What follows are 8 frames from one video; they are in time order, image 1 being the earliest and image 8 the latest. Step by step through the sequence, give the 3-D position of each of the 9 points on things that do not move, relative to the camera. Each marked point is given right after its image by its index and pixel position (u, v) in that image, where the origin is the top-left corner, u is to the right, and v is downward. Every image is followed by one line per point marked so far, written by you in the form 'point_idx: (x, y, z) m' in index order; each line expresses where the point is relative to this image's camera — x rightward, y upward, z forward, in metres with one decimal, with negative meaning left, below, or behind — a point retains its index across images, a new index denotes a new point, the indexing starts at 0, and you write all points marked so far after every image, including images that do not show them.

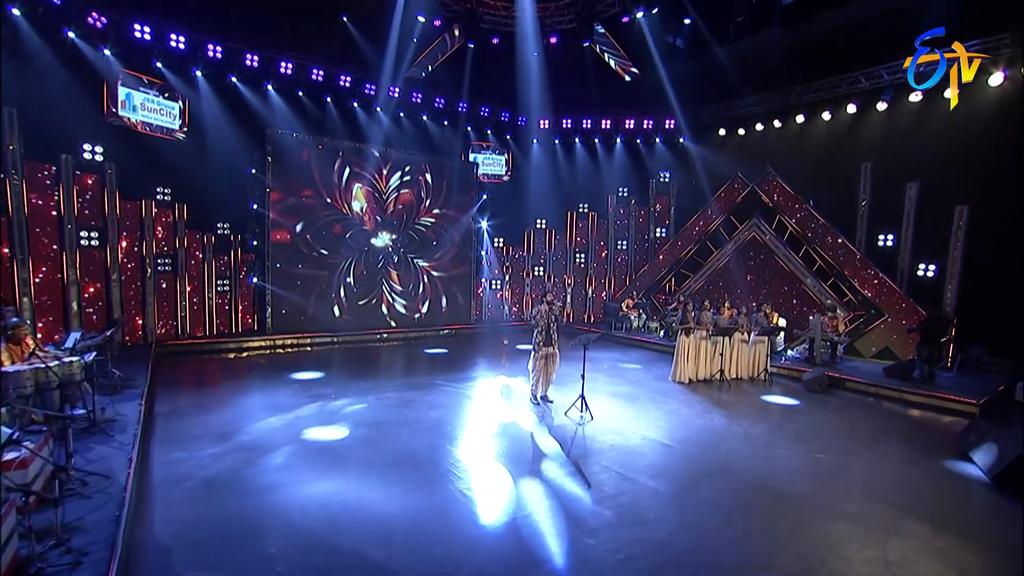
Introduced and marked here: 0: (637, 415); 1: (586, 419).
0: (+1.7, -1.7, +9.5) m
1: (+1.0, -1.7, +9.5) m
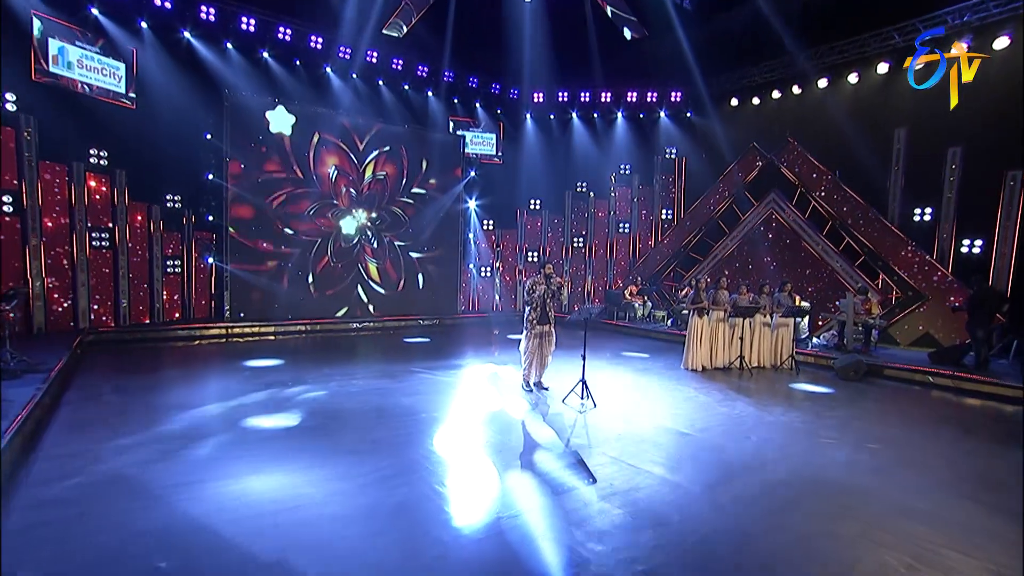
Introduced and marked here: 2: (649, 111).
0: (+1.6, -1.4, +8.1) m
1: (+0.9, -1.4, +8.1) m
2: (+2.5, +3.3, +13.0) m
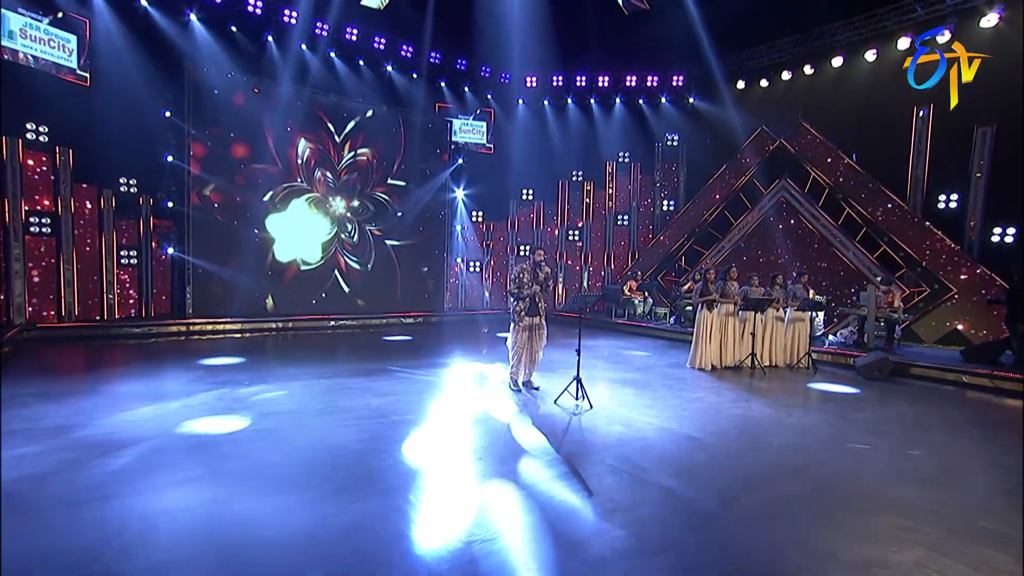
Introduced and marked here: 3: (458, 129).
0: (+1.4, -1.2, +7.2) m
1: (+0.7, -1.2, +7.1) m
2: (+2.4, +3.3, +12.2) m
3: (-0.9, +2.7, +12.2) m
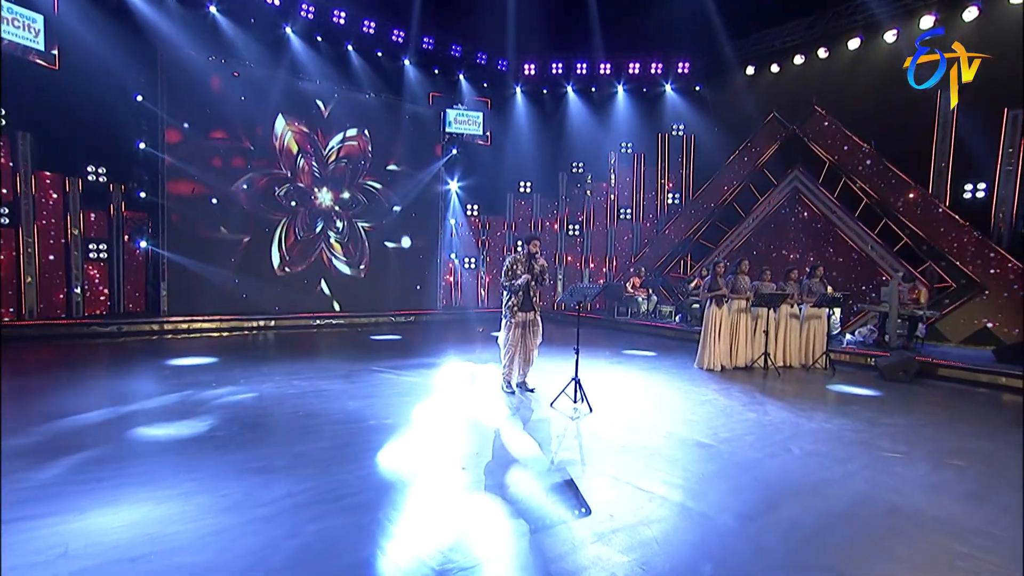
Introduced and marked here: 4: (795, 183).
0: (+1.3, -1.2, +6.6) m
1: (+0.6, -1.2, +6.5) m
2: (+2.3, +3.4, +11.6) m
3: (-1.0, +2.8, +11.6) m
4: (+4.1, +1.6, +10.2) m
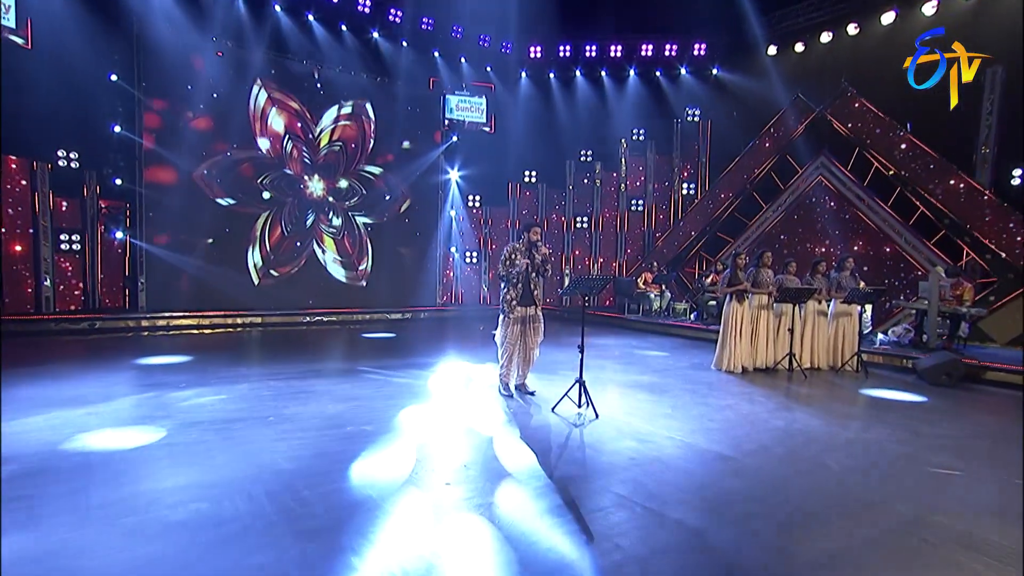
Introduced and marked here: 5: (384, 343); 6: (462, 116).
0: (+1.3, -1.1, +5.9) m
1: (+0.6, -1.1, +5.8) m
2: (+2.4, +3.4, +10.9) m
3: (-0.9, +2.8, +10.9) m
4: (+4.2, +1.6, +9.4) m
5: (-1.6, -0.7, +8.8) m
6: (-0.8, +2.7, +11.0) m
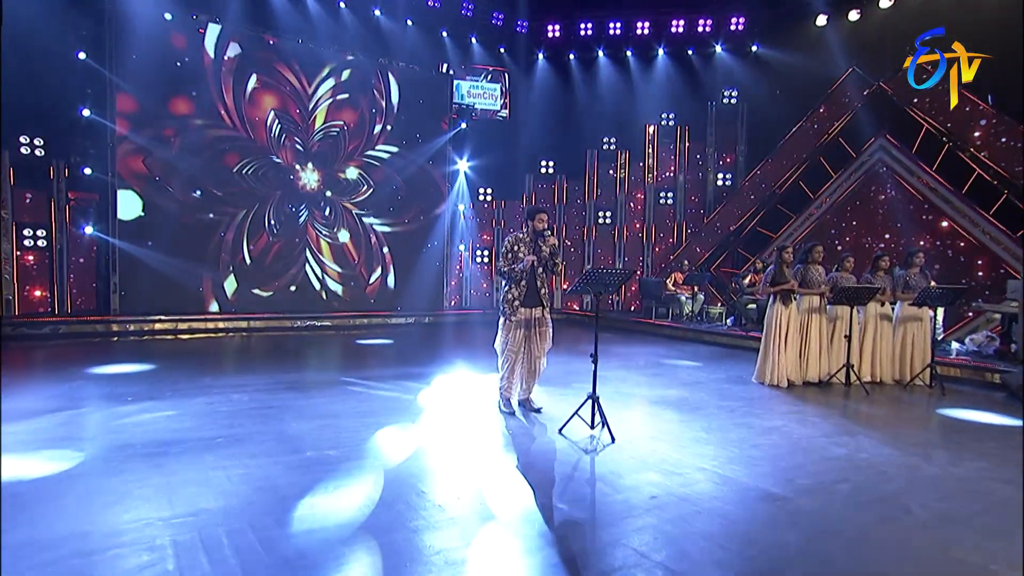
0: (+1.3, -1.1, +4.8) m
1: (+0.6, -1.1, +4.8) m
2: (+2.6, +3.4, +9.8) m
3: (-0.7, +2.8, +10.0) m
4: (+4.3, +1.6, +8.2) m
5: (-1.5, -0.7, +7.9) m
6: (-0.5, +2.7, +10.1) m
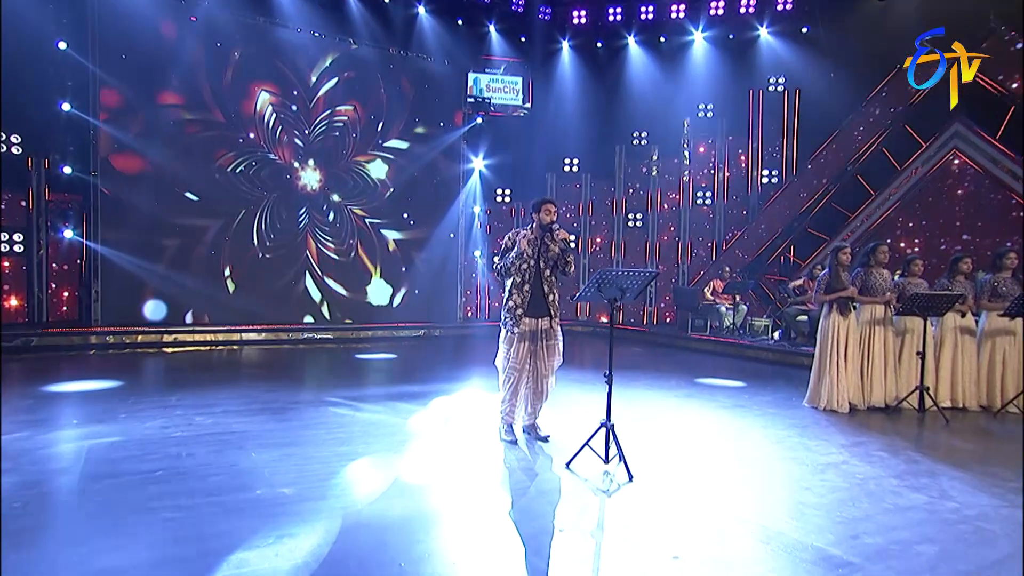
0: (+1.3, -1.1, +3.9) m
1: (+0.6, -1.1, +3.9) m
2: (+2.9, +3.3, +8.8) m
3: (-0.4, +2.7, +9.2) m
4: (+4.5, +1.5, +7.1) m
5: (-1.3, -0.8, +7.1) m
6: (-0.3, +2.5, +9.3) m
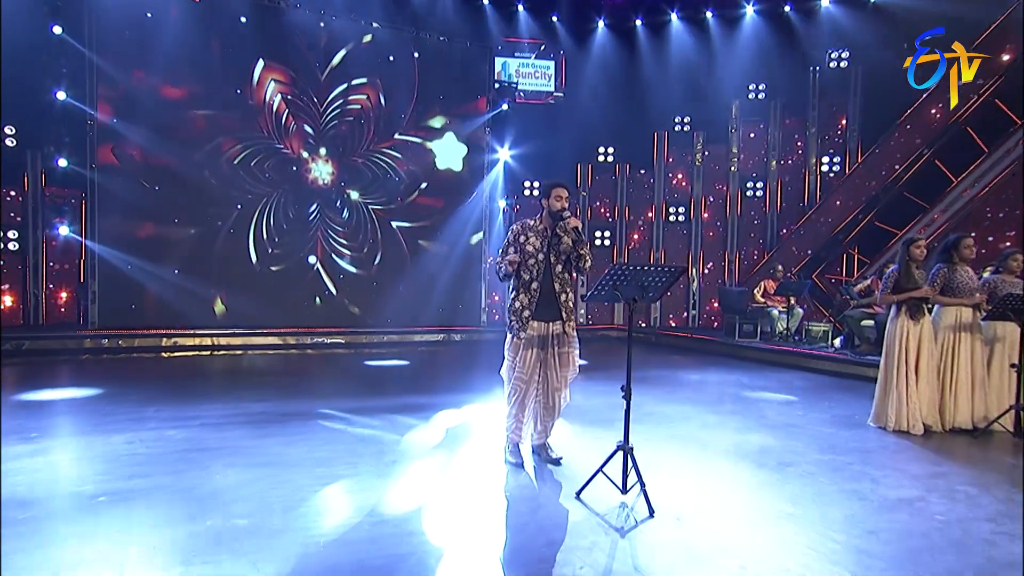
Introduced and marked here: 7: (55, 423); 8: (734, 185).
0: (+1.2, -1.1, +3.1) m
1: (+0.5, -1.1, +3.1) m
2: (+3.2, +3.2, +7.9) m
3: (0.0, +2.7, +8.5) m
4: (+4.7, +1.5, +6.1) m
5: (-1.1, -0.8, +6.5) m
6: (+0.1, +2.5, +8.6) m
7: (-2.9, -0.9, +4.6) m
8: (+2.8, +1.2, +8.6) m
